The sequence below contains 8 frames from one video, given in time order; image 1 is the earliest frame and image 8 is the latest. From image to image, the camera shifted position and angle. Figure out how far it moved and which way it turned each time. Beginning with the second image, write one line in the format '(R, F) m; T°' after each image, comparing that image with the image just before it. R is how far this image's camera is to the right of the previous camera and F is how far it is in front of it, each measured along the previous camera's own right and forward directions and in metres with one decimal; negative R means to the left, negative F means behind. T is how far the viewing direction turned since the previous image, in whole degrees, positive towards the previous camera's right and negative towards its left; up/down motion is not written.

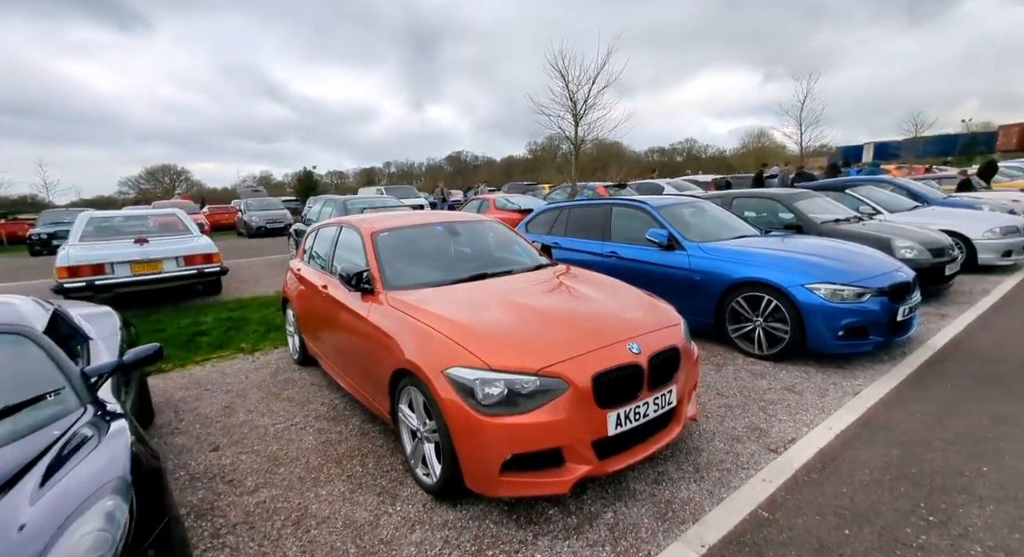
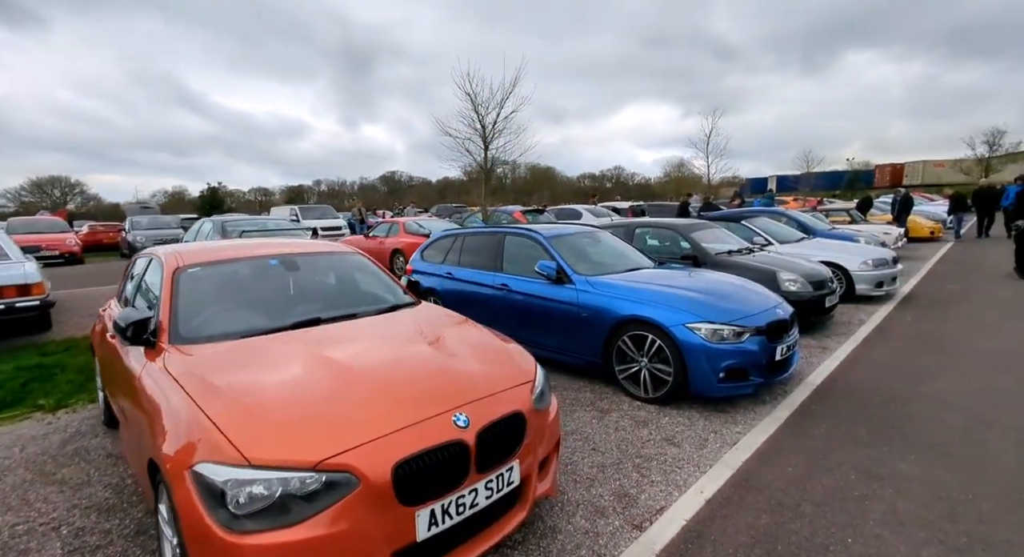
(+0.5, +0.4) m; +8°
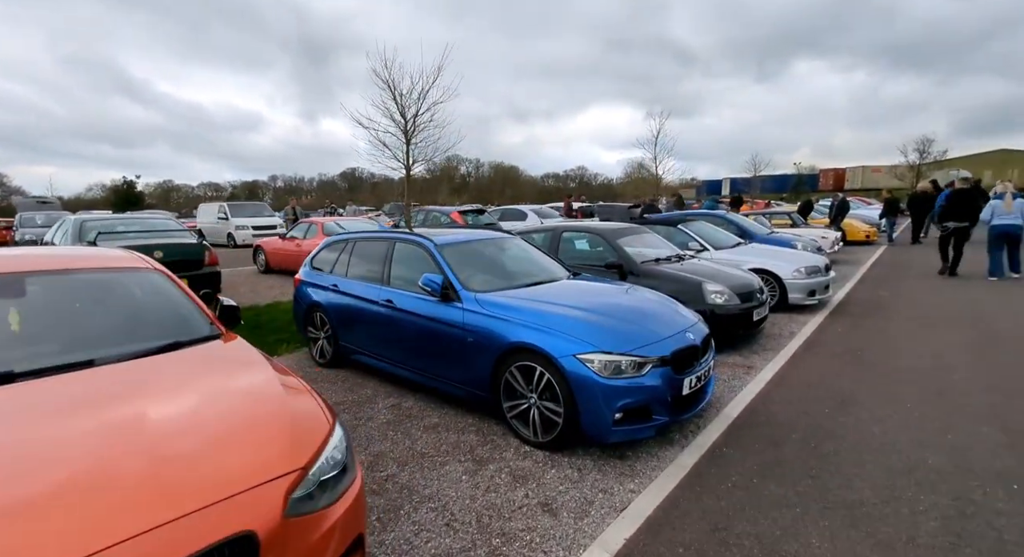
(+0.7, +0.7) m; +5°
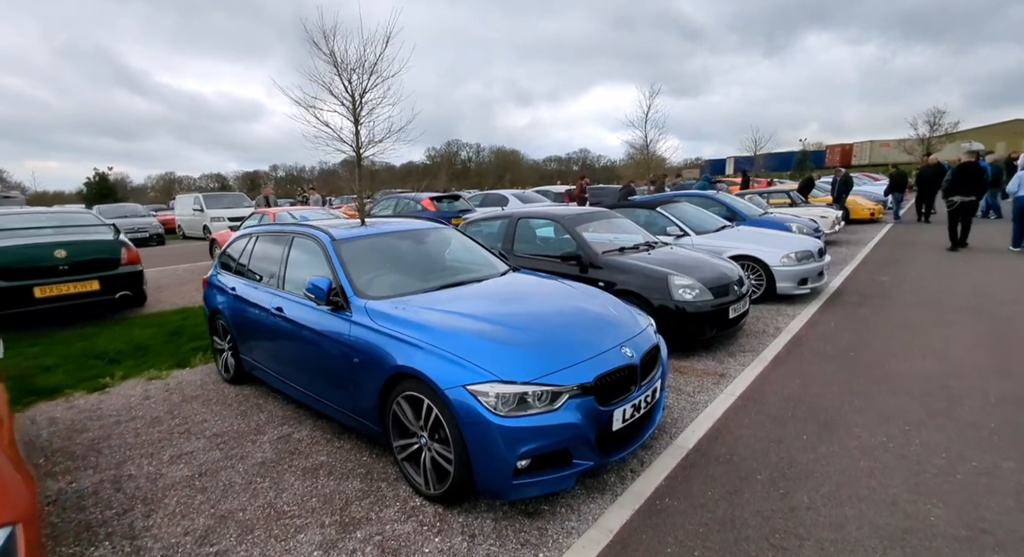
(+0.7, +0.7) m; -1°
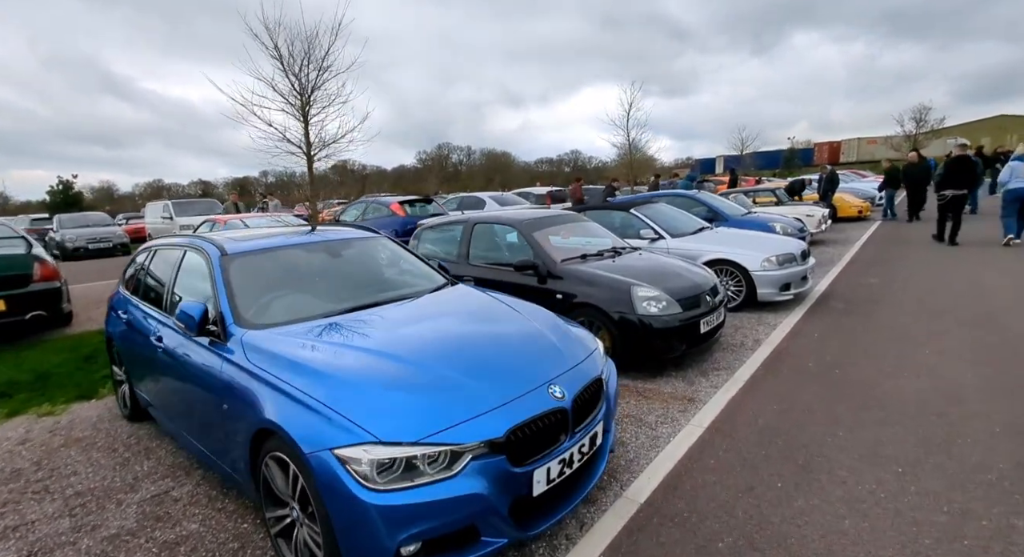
(+0.4, +0.5) m; +1°
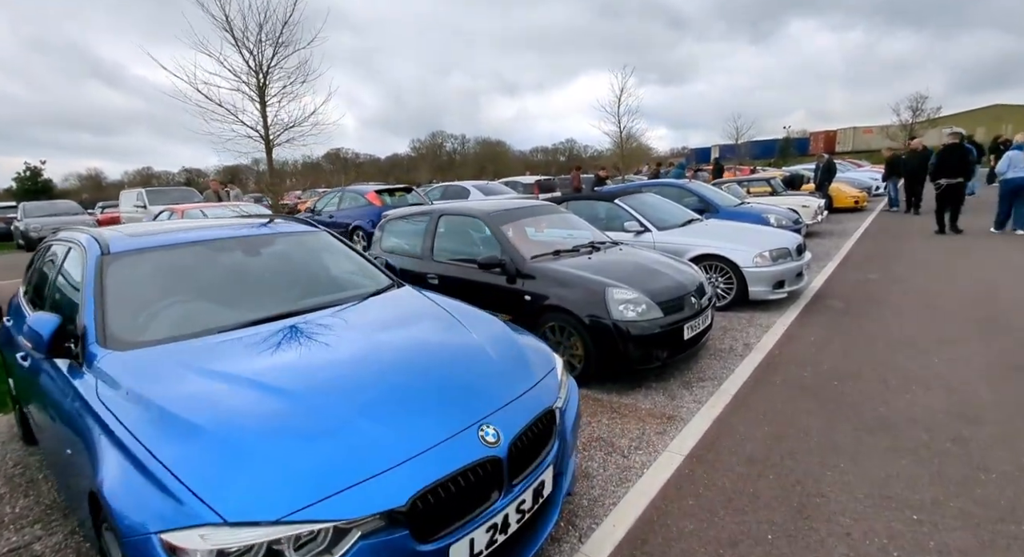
(+0.3, +0.5) m; +1°
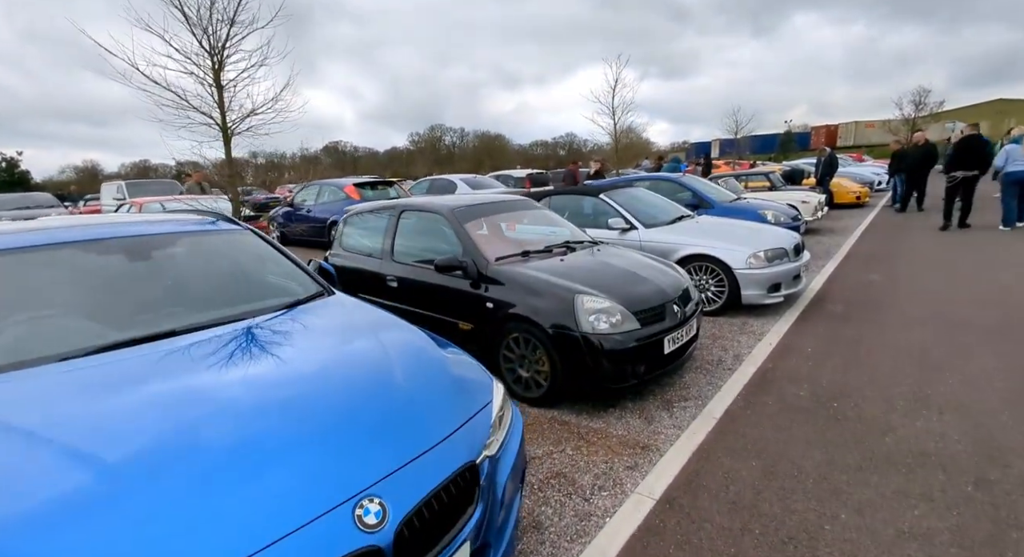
(+0.3, +0.5) m; 0°
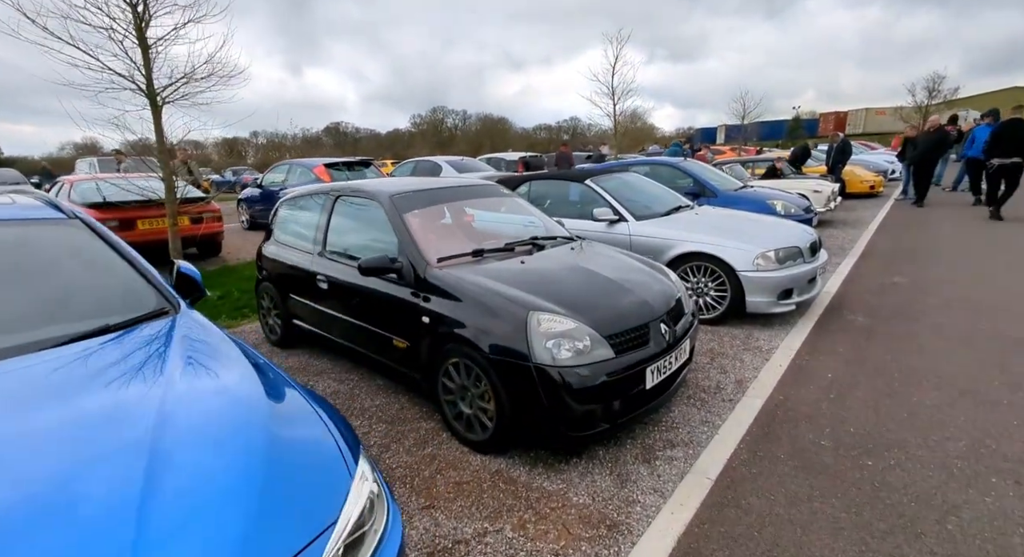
(+0.3, +0.8) m; 0°
